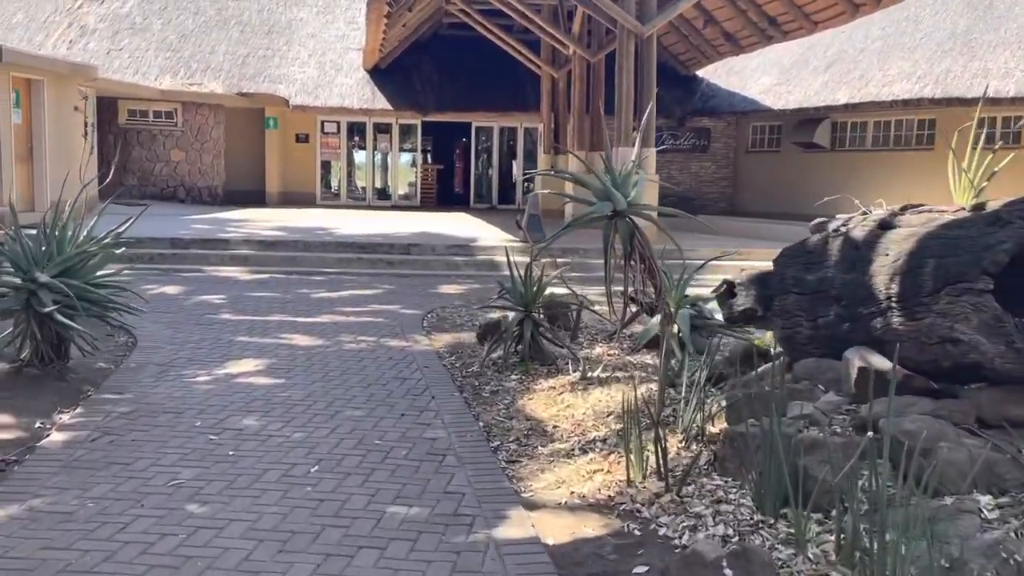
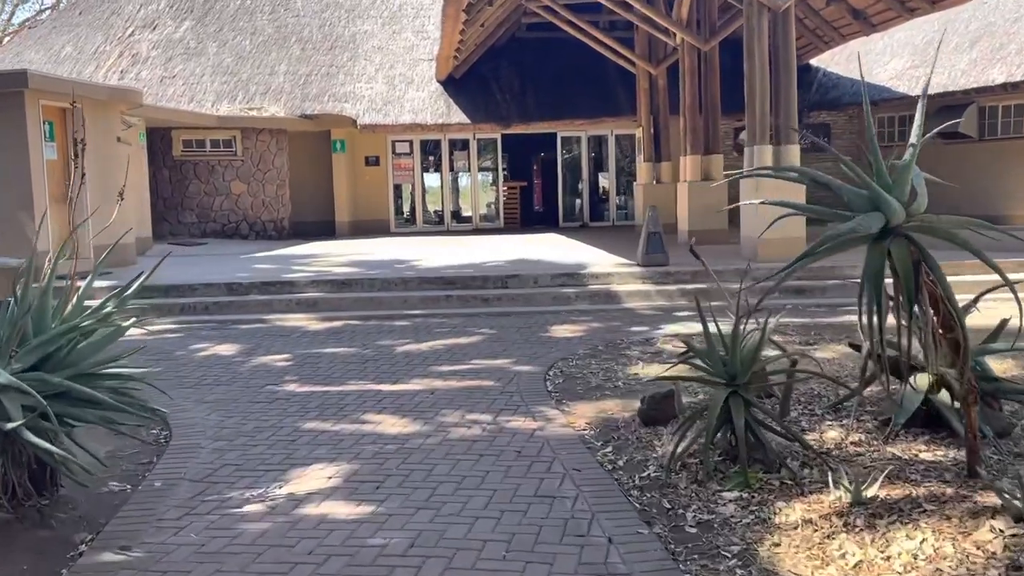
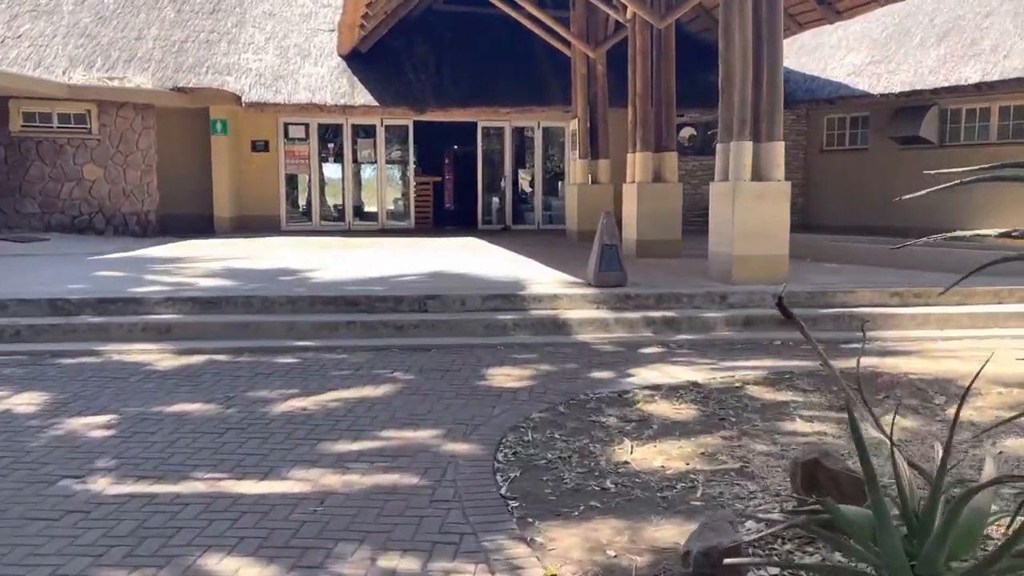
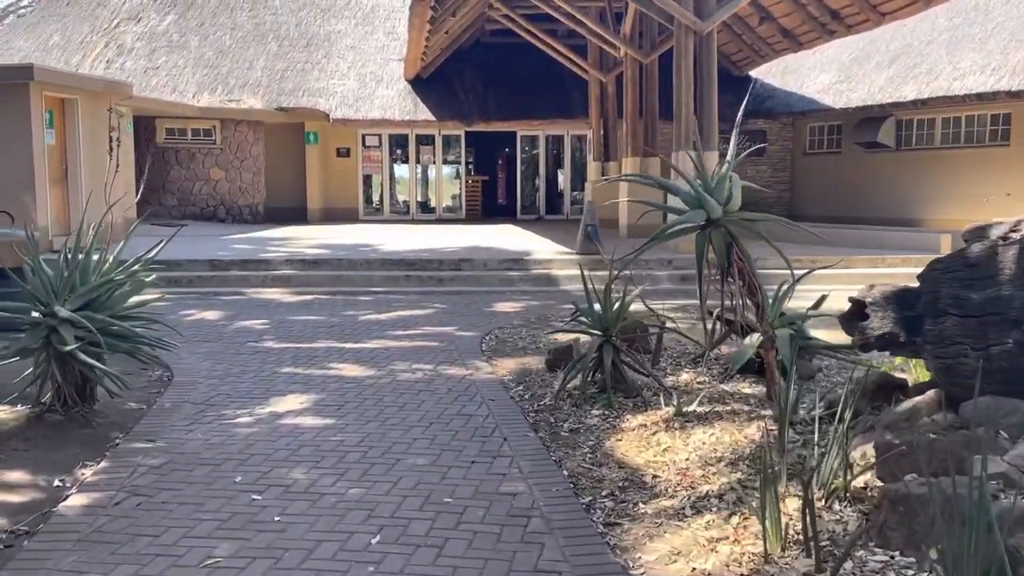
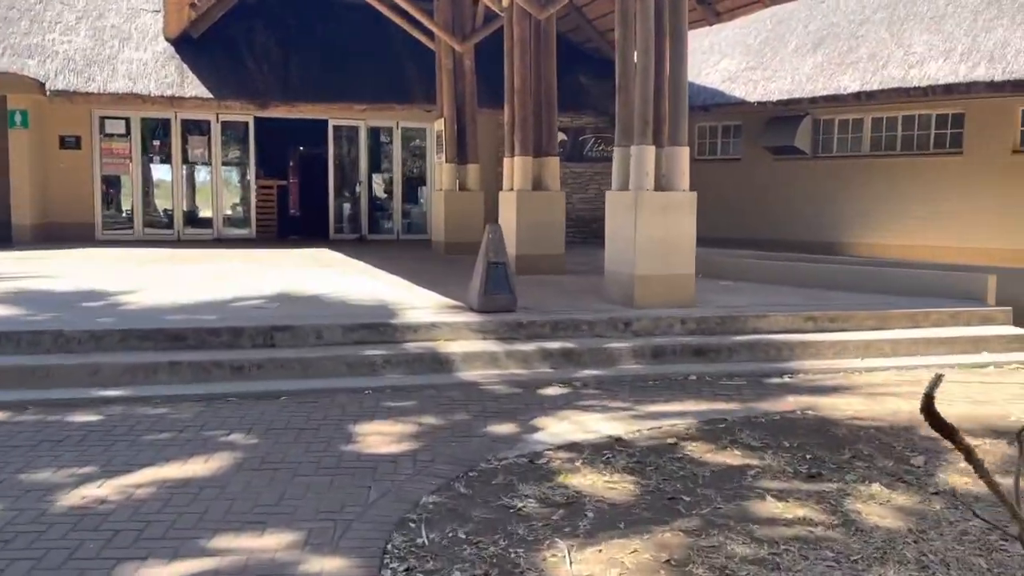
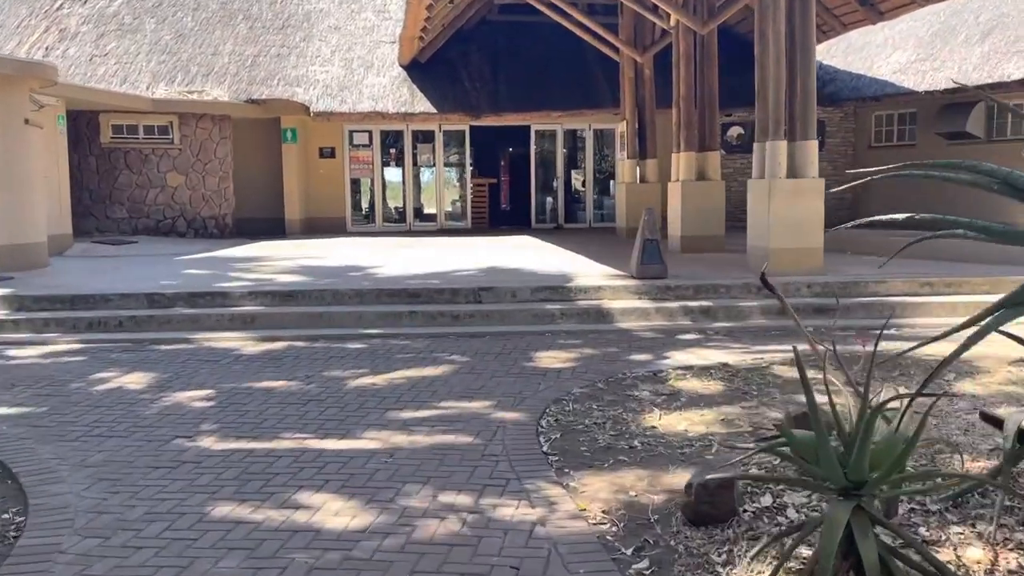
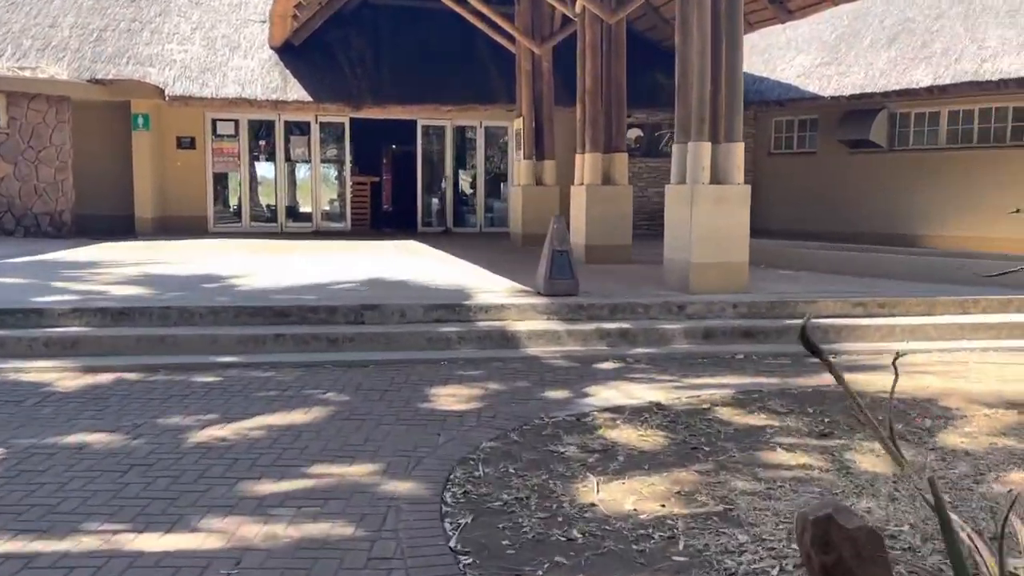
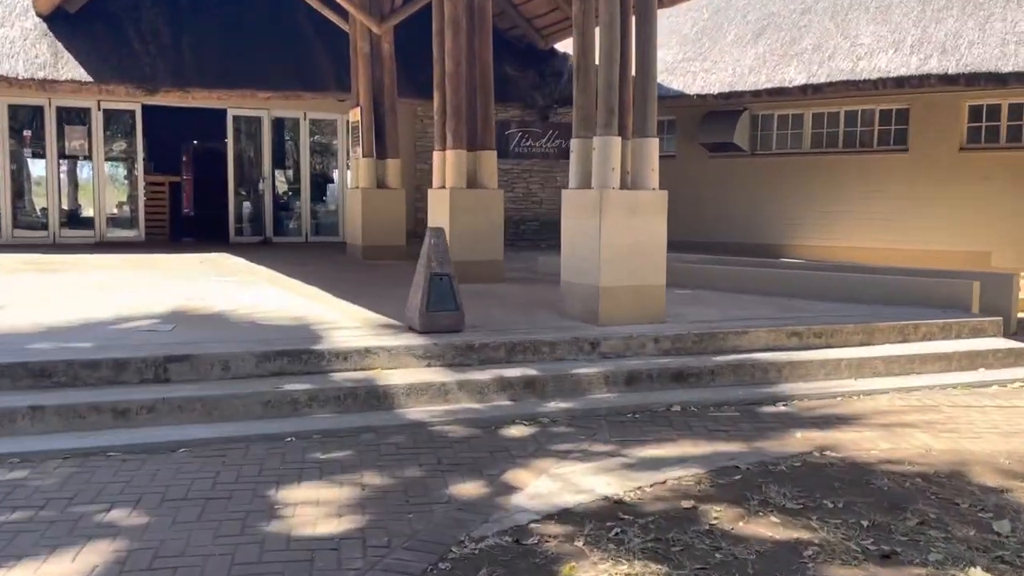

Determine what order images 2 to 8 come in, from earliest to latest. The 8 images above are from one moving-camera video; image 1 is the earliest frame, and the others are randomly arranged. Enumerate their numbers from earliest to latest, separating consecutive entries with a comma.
4, 2, 6, 3, 7, 5, 8
